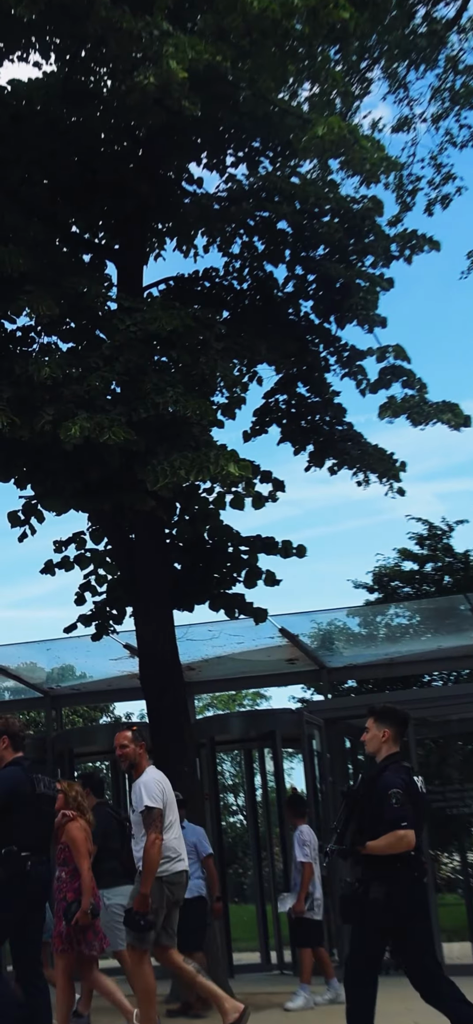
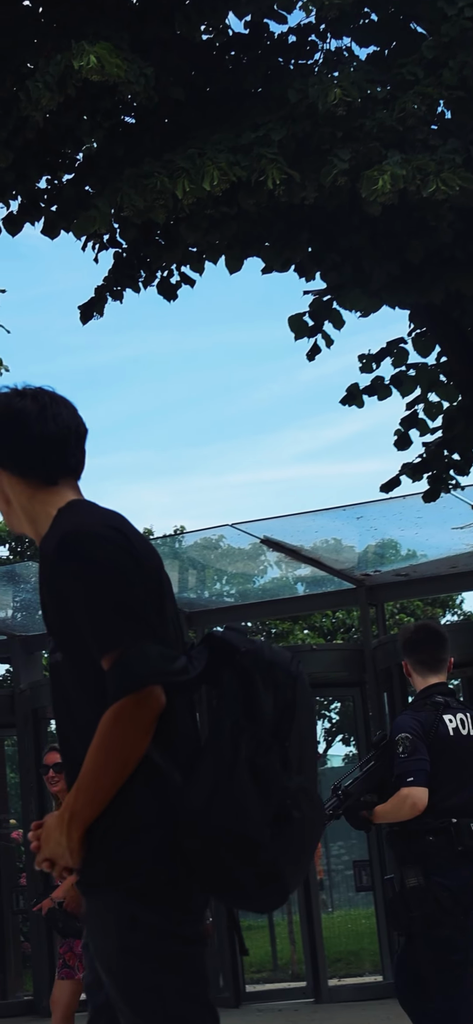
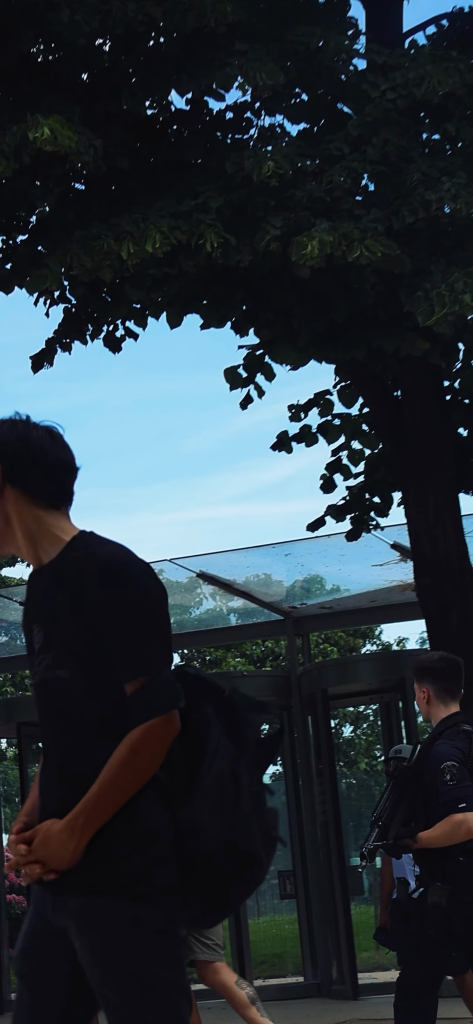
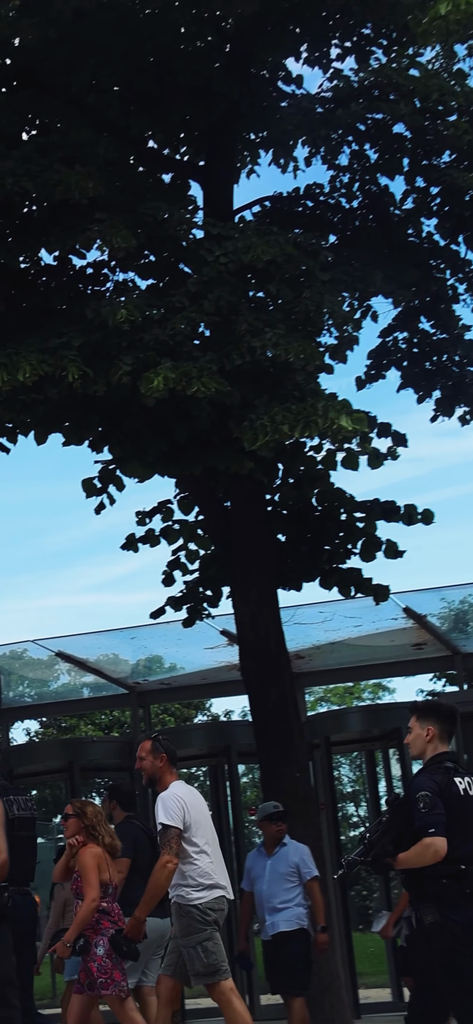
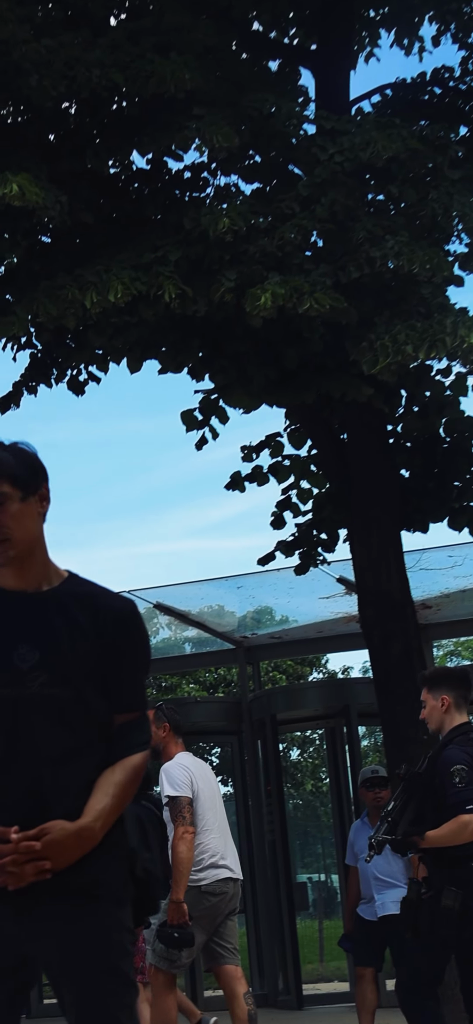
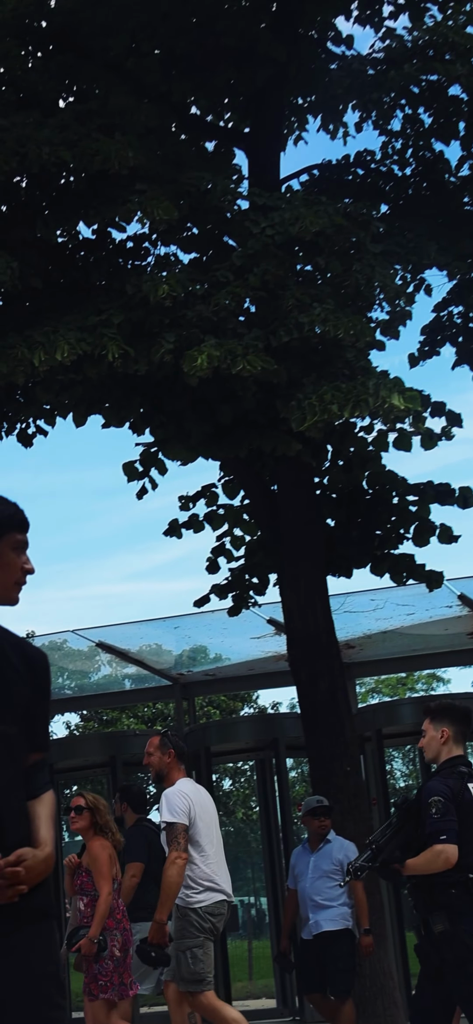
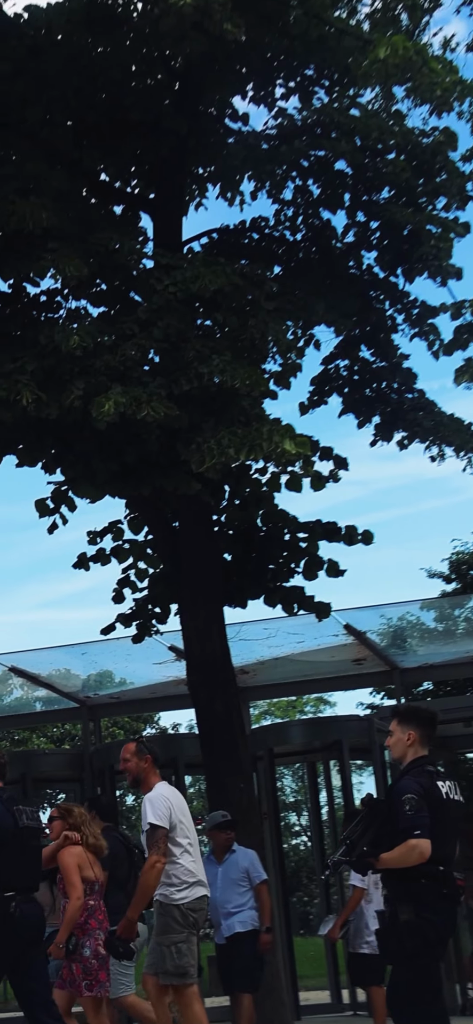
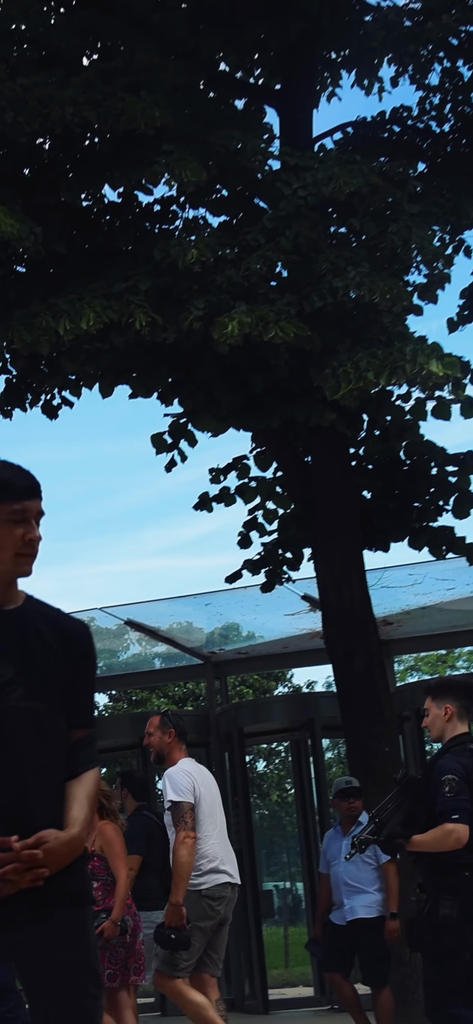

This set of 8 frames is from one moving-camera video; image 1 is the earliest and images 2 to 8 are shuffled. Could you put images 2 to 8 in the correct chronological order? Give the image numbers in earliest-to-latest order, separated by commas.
7, 4, 6, 8, 5, 3, 2
